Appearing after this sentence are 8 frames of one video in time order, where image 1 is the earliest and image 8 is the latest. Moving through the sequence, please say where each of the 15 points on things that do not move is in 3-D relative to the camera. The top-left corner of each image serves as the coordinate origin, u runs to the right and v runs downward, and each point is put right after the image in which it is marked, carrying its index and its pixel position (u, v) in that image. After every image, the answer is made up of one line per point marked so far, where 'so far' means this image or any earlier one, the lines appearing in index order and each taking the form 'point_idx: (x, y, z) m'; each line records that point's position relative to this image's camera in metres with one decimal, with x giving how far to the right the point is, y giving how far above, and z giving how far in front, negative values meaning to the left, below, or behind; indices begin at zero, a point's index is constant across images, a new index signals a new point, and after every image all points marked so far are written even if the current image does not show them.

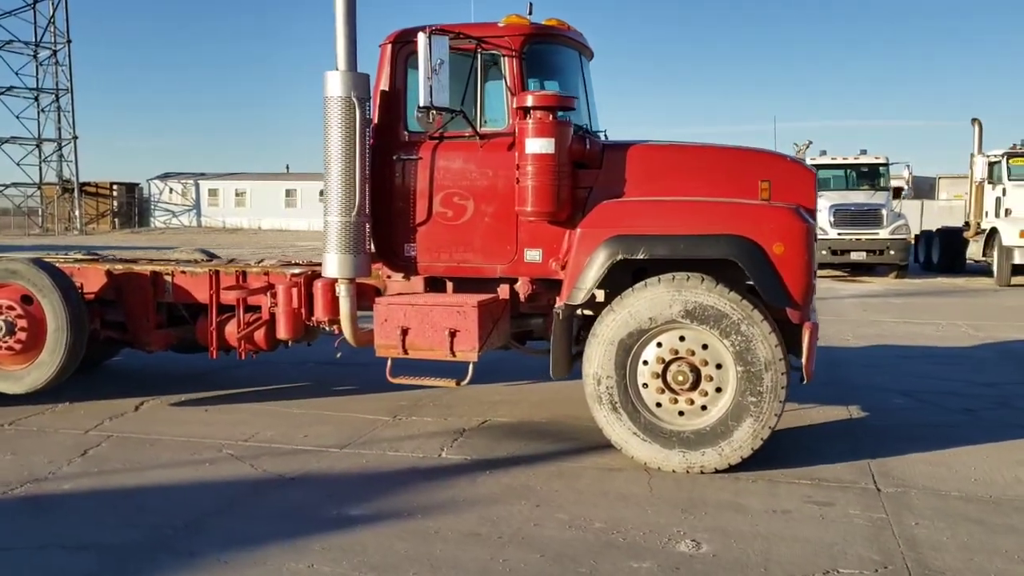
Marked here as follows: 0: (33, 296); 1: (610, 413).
0: (-3.1, -0.1, +6.3) m
1: (+0.5, -0.7, +5.2) m
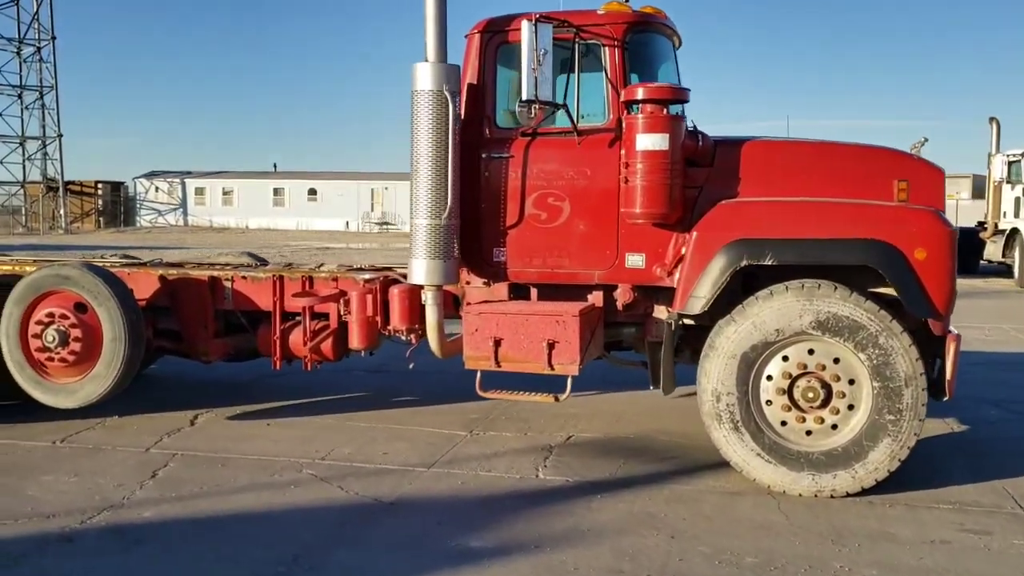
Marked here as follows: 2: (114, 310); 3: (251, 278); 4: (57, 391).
0: (-2.6, -0.1, +5.8) m
1: (+1.1, -0.7, +4.8) m
2: (-2.4, -0.1, +5.8) m
3: (-1.7, +0.1, +6.3) m
4: (-2.8, -0.6, +5.9) m
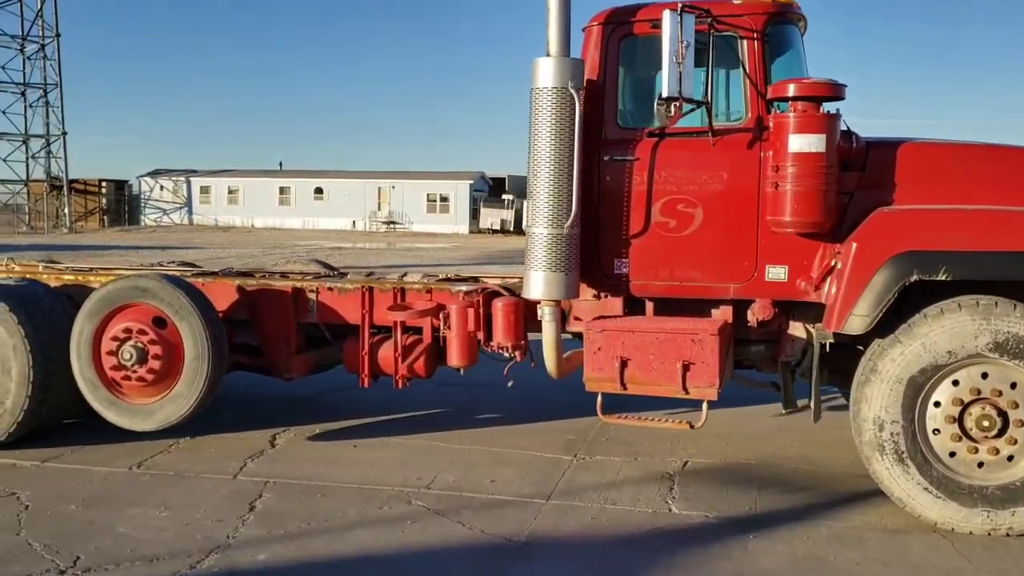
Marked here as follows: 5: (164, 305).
0: (-1.9, -0.2, +5.4) m
1: (+1.7, -0.8, +4.4) m
2: (-1.7, -0.2, +5.3) m
3: (-1.1, 0.0, +5.8) m
4: (-2.1, -0.7, +5.4) m
5: (-1.9, -0.1, +5.4) m
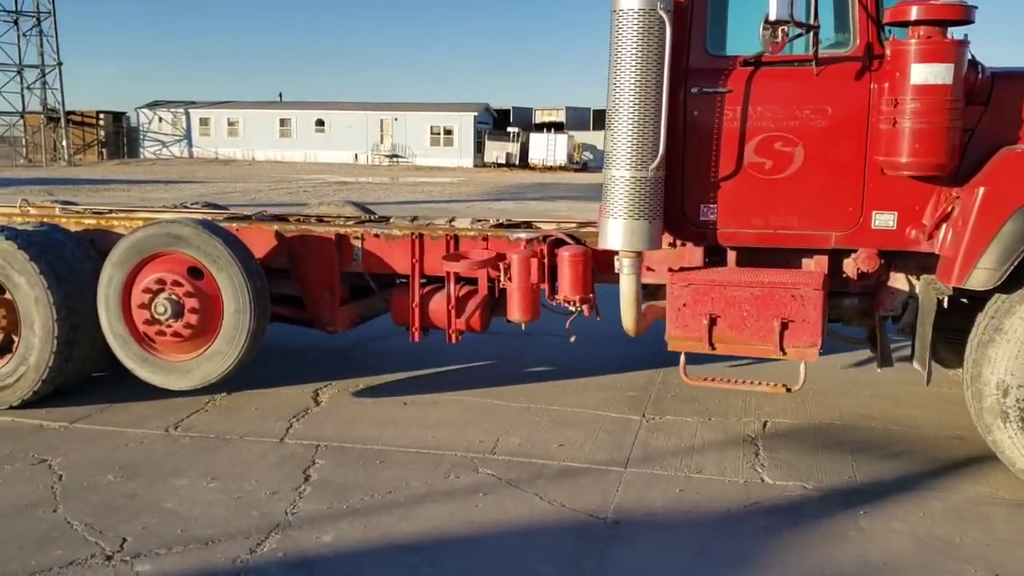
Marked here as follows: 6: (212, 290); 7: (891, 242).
0: (-1.6, +0.1, +4.9) m
1: (+2.1, -0.6, +3.9) m
2: (-1.4, +0.1, +4.9) m
3: (-0.7, +0.3, +5.4) m
4: (-1.8, -0.4, +5.0) m
5: (-1.6, +0.2, +4.9) m
6: (-1.5, 0.0, +5.0) m
7: (+1.7, +0.2, +4.3) m
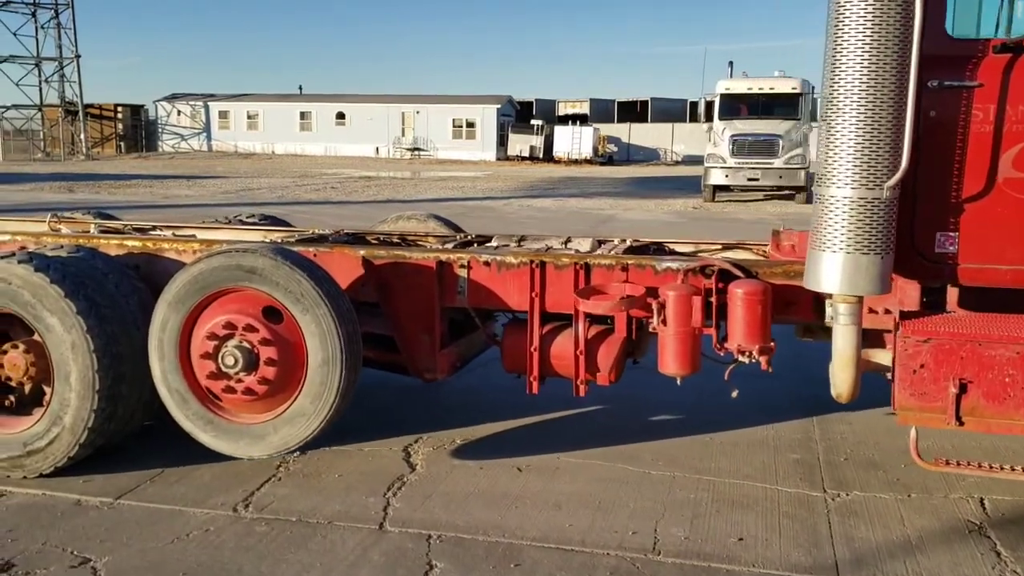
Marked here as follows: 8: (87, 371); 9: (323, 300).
0: (-0.9, -0.1, +3.9) m
1: (+2.7, -0.8, +2.9) m
2: (-0.8, -0.1, +3.9) m
3: (-0.1, +0.1, +4.4) m
4: (-1.1, -0.6, +4.0) m
5: (-0.9, 0.0, +3.9) m
6: (-0.9, -0.2, +4.0) m
7: (+2.3, 0.0, +3.2) m
8: (-1.8, -0.4, +4.1) m
9: (-0.8, 0.0, +3.9) m
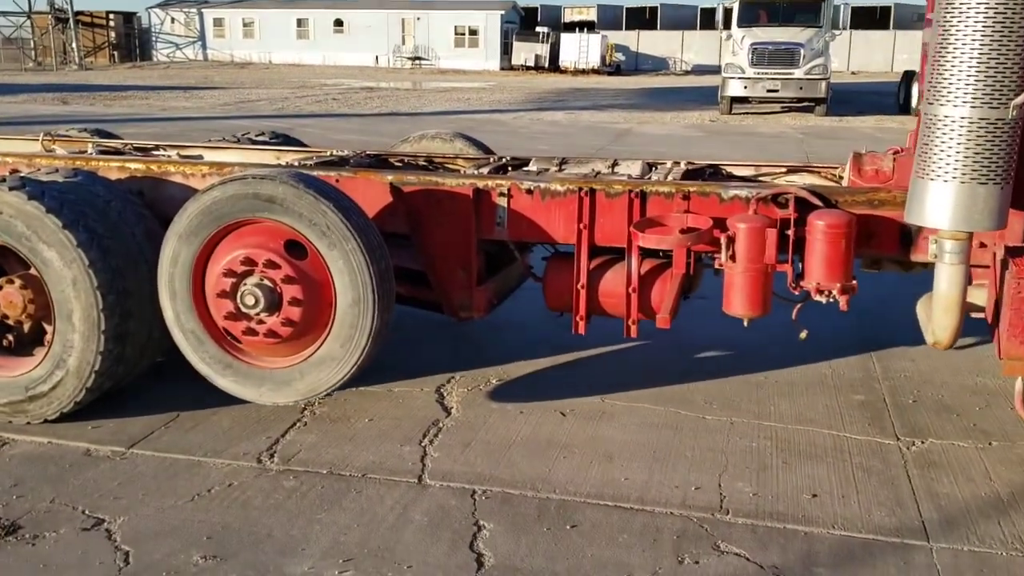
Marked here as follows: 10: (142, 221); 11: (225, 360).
0: (-0.8, +0.2, +3.5) m
1: (+2.9, -0.6, +2.6) m
2: (-0.6, +0.1, +3.5) m
3: (+0.1, +0.4, +3.9) m
4: (-1.0, -0.4, +3.7) m
5: (-0.8, +0.2, +3.5) m
6: (-0.7, +0.1, +3.6) m
7: (+2.5, +0.2, +2.8) m
8: (-1.6, -0.1, +3.8) m
9: (-0.6, +0.2, +3.5) m
10: (-1.6, +0.3, +4.1) m
11: (-1.1, -0.3, +3.7) m
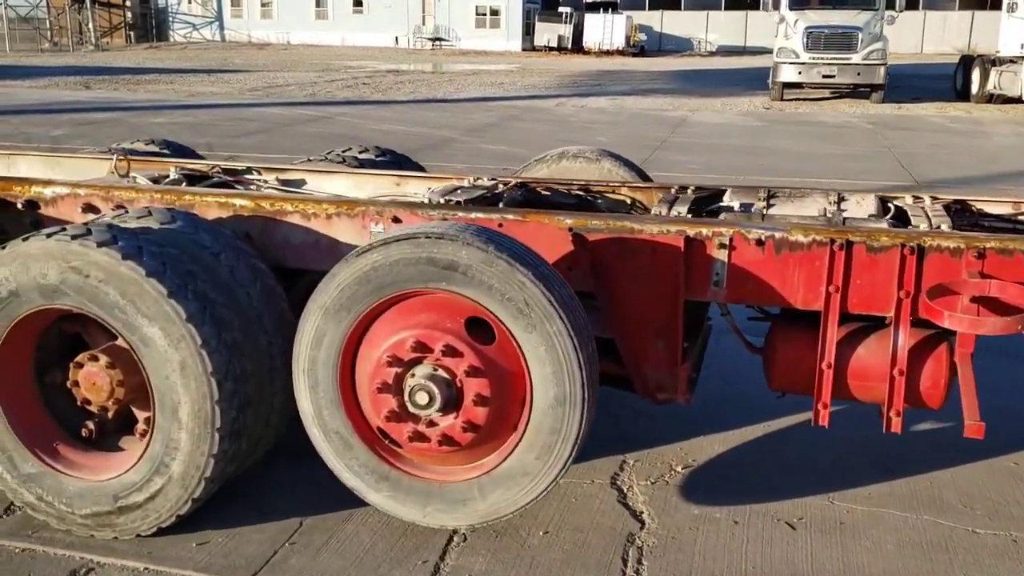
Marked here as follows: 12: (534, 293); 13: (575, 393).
0: (-0.1, -0.1, +2.7) m
1: (+3.6, -0.9, +1.6) m
2: (+0.1, -0.2, +2.6) m
3: (+0.8, +0.1, +3.0) m
4: (-0.2, -0.6, +2.8) m
5: (-0.1, 0.0, +2.6) m
6: (0.0, -0.2, +2.7) m
7: (+3.2, -0.1, +1.9) m
8: (-0.9, -0.3, +2.9) m
9: (+0.1, -0.1, +2.6) m
10: (-0.8, 0.0, +3.2) m
11: (-0.4, -0.5, +2.8) m
12: (+0.1, 0.0, +2.6) m
13: (+0.2, -0.3, +2.6) m
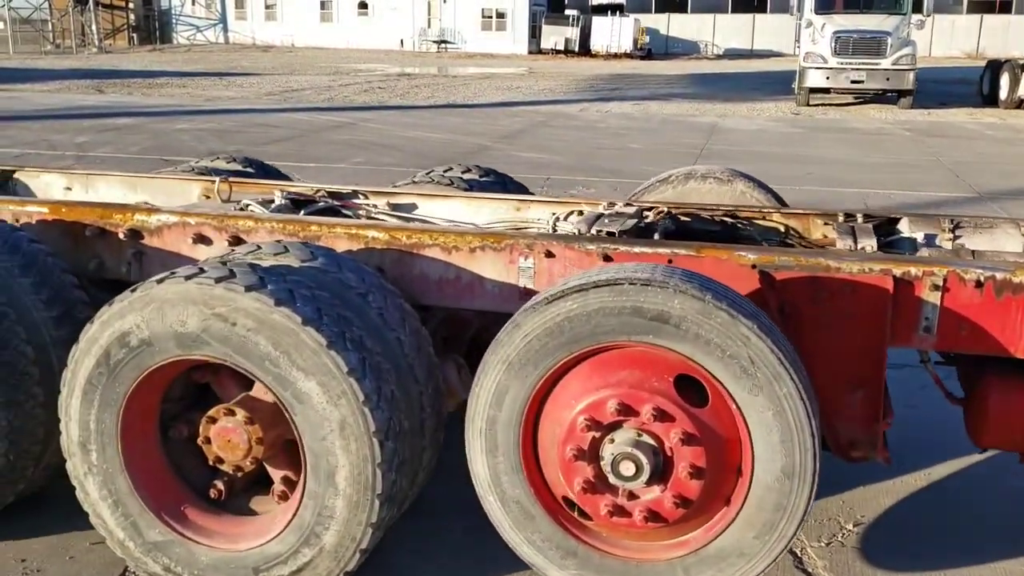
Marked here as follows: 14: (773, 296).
0: (+0.5, -0.2, +2.3) m
1: (+4.1, -1.1, +1.3) m
2: (+0.7, -0.3, +2.2) m
3: (+1.4, 0.0, +2.7) m
4: (+0.3, -0.7, +2.4) m
5: (+0.5, -0.2, +2.3) m
6: (+0.5, -0.3, +2.4) m
7: (+3.7, -0.2, +1.6) m
8: (-0.4, -0.5, +2.5) m
9: (+0.7, -0.2, +2.2) m
10: (-0.3, -0.1, +2.9) m
11: (+0.1, -0.7, +2.5) m
12: (+0.6, -0.1, +2.2) m
13: (+0.7, -0.4, +2.3) m
14: (+0.8, 0.0, +2.8) m
